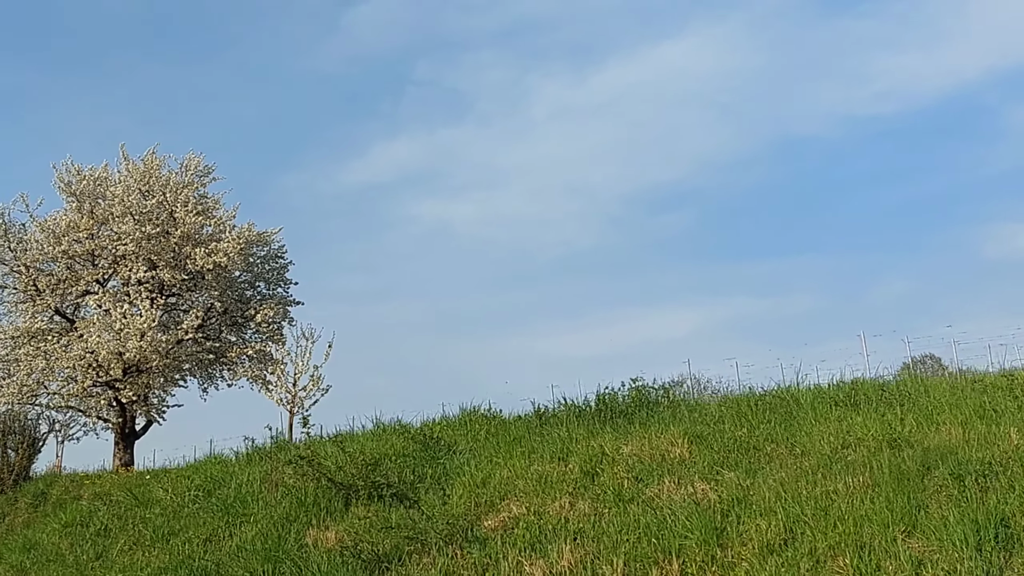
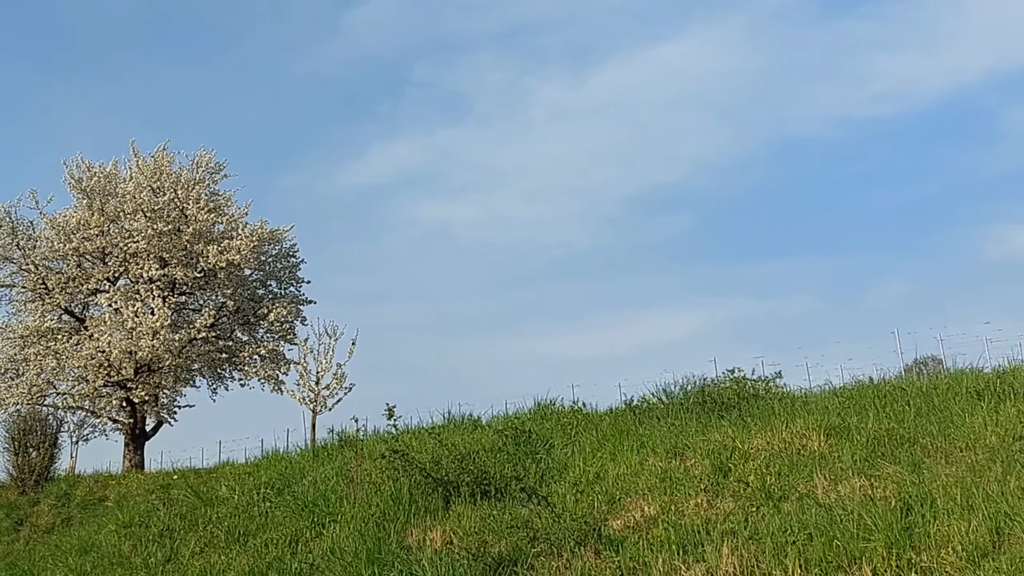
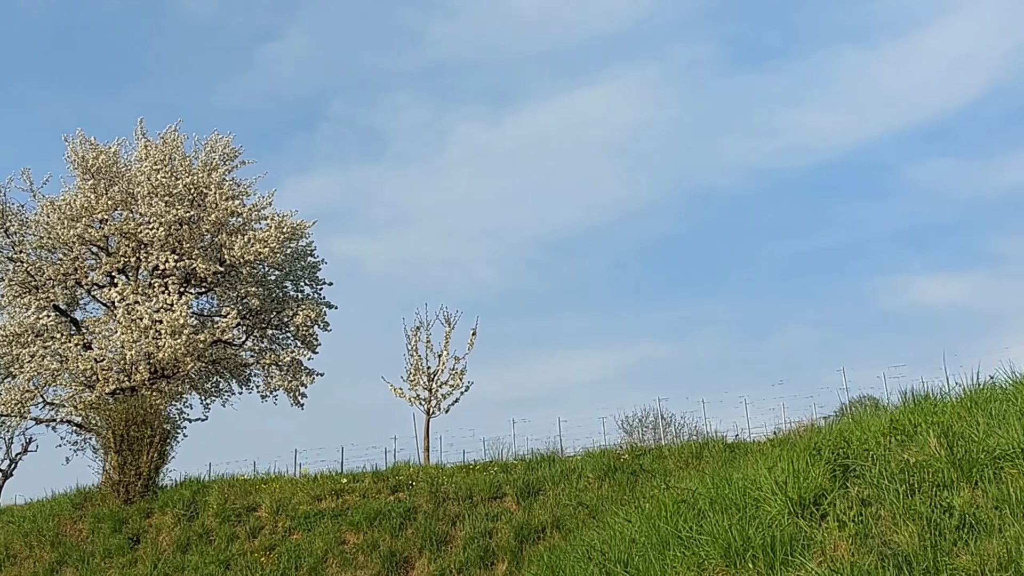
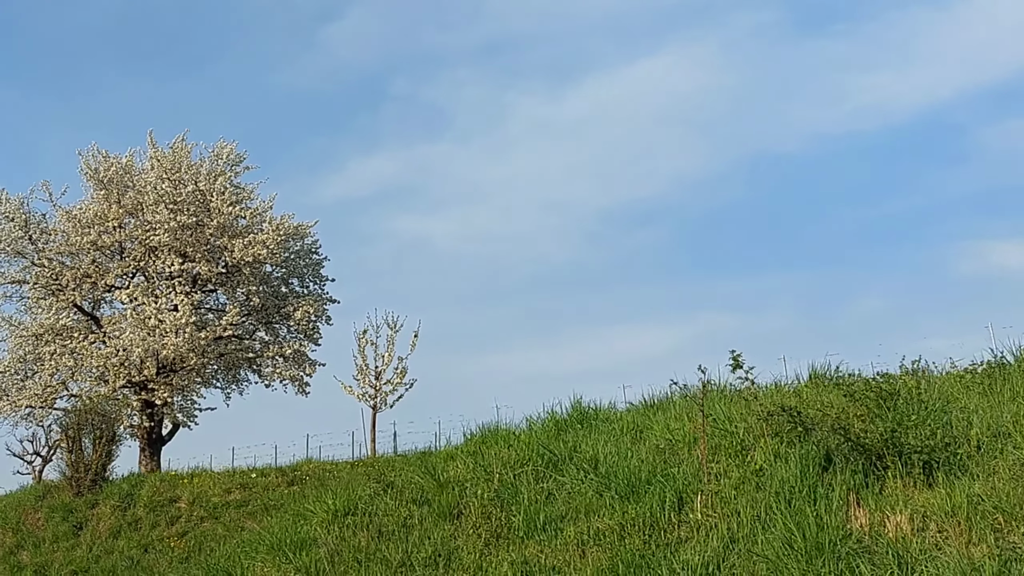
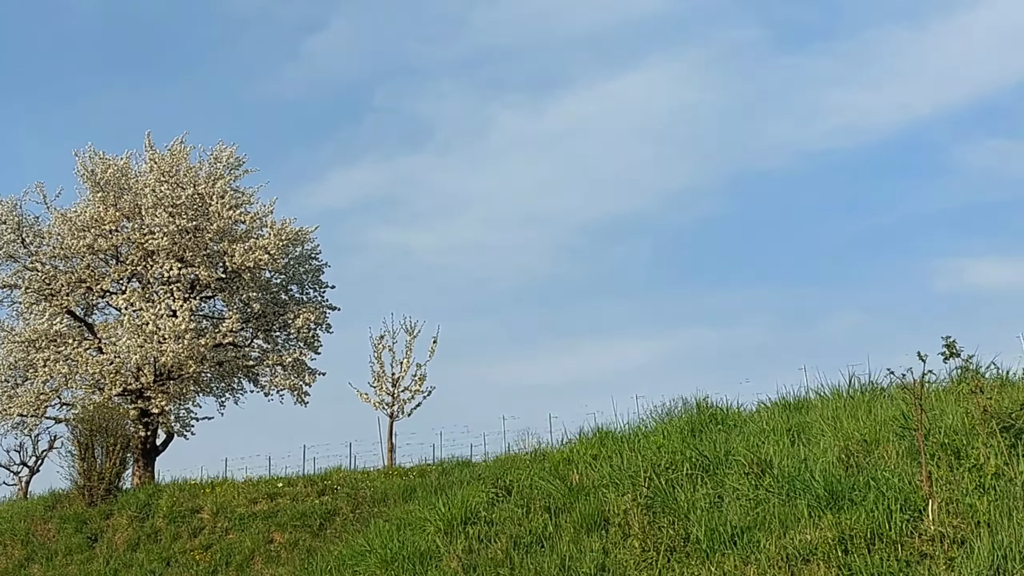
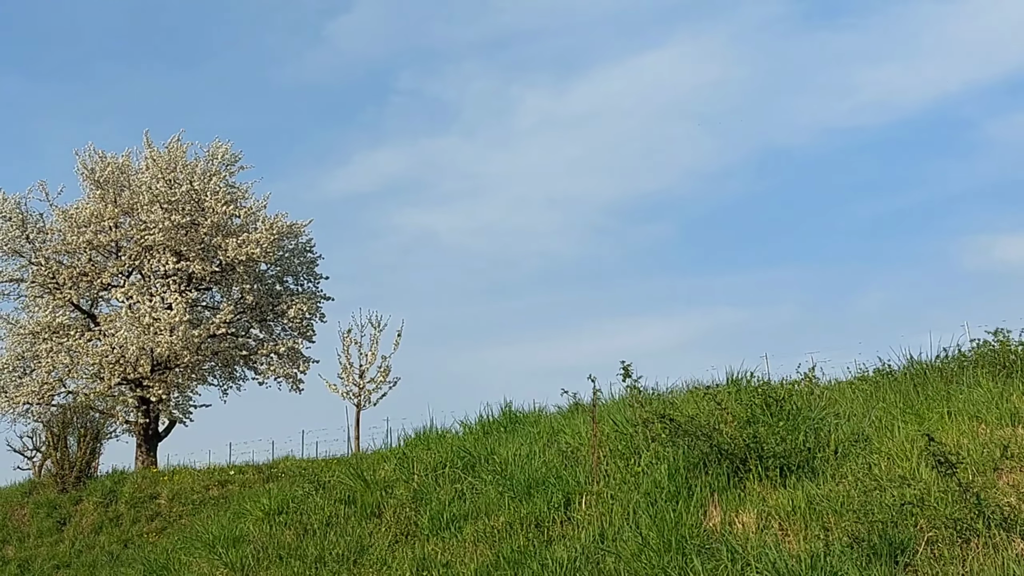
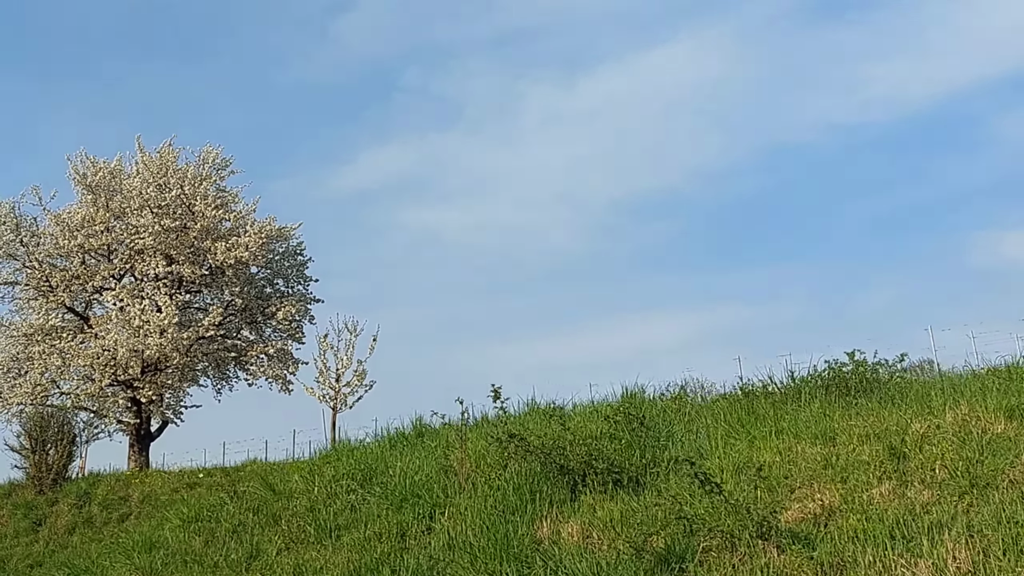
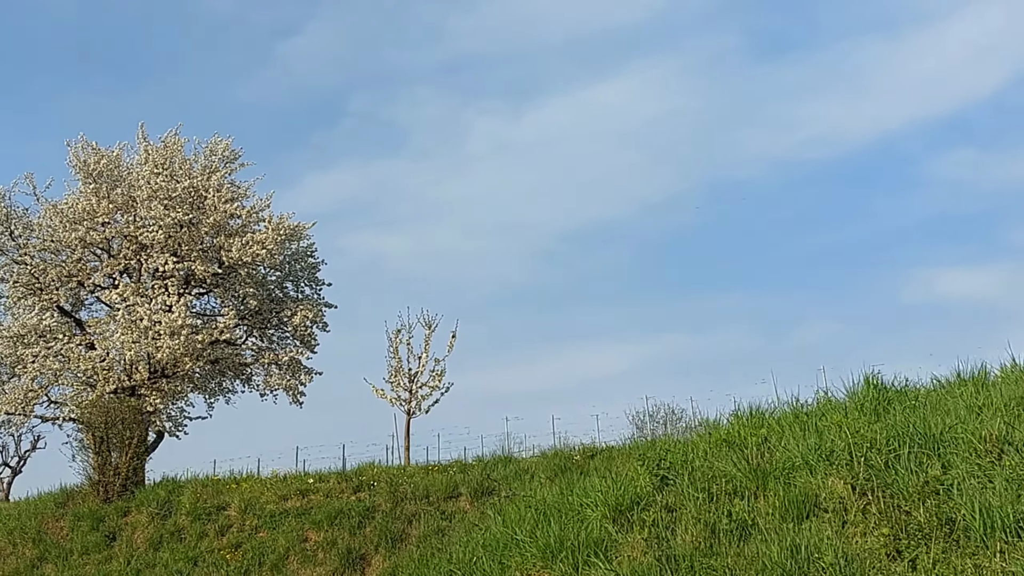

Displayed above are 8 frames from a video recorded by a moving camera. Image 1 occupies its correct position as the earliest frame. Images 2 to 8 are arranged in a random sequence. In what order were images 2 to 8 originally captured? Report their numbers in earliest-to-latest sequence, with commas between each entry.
2, 7, 6, 4, 5, 8, 3
